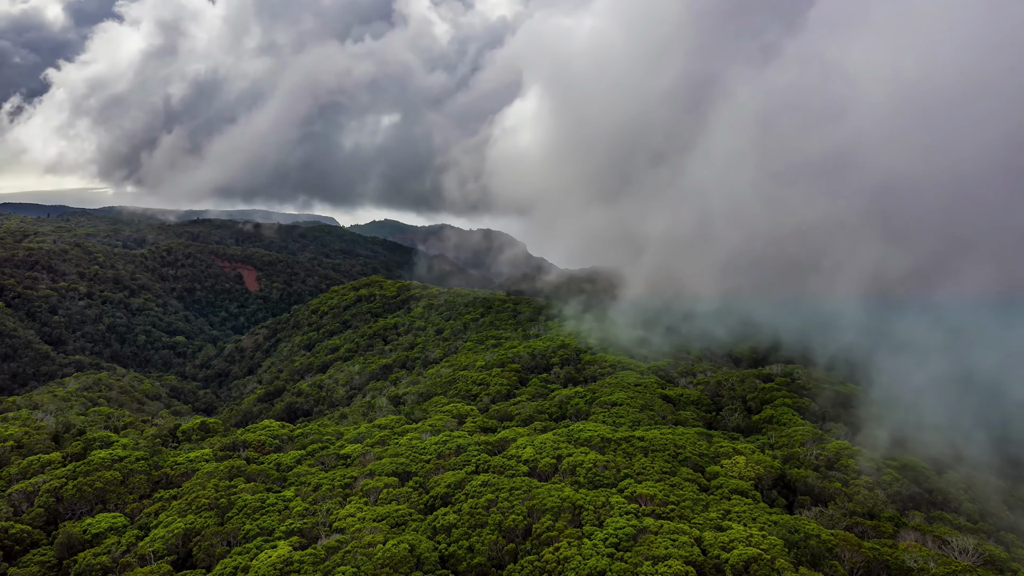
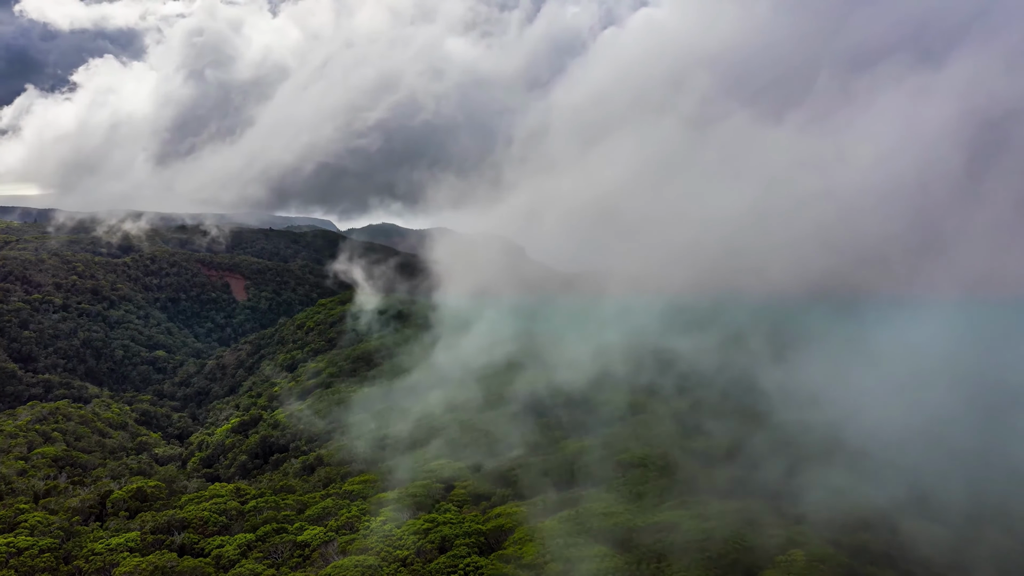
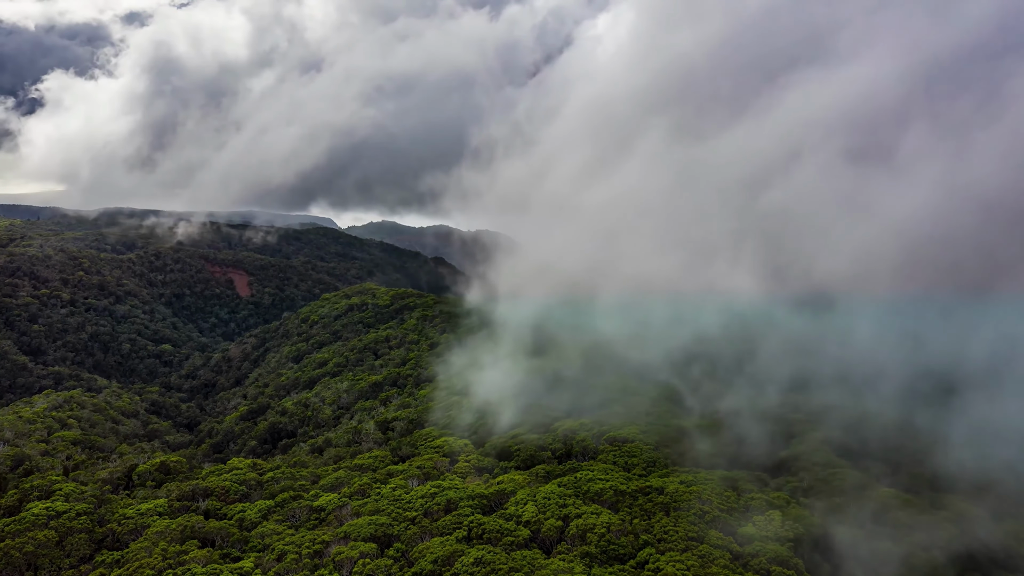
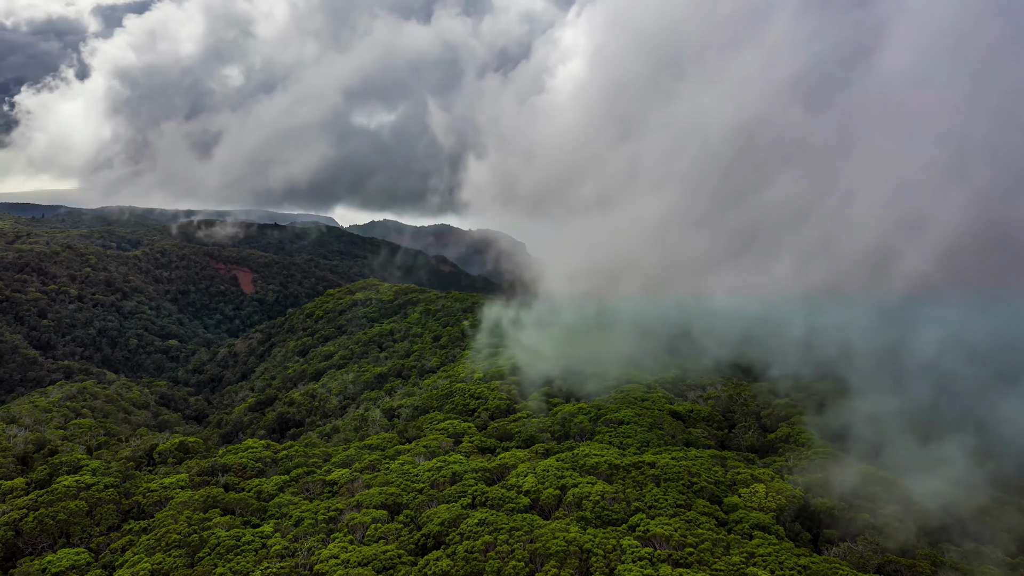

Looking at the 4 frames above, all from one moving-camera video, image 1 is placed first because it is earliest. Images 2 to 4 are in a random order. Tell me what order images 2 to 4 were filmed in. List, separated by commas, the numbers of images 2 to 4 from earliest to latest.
4, 3, 2
